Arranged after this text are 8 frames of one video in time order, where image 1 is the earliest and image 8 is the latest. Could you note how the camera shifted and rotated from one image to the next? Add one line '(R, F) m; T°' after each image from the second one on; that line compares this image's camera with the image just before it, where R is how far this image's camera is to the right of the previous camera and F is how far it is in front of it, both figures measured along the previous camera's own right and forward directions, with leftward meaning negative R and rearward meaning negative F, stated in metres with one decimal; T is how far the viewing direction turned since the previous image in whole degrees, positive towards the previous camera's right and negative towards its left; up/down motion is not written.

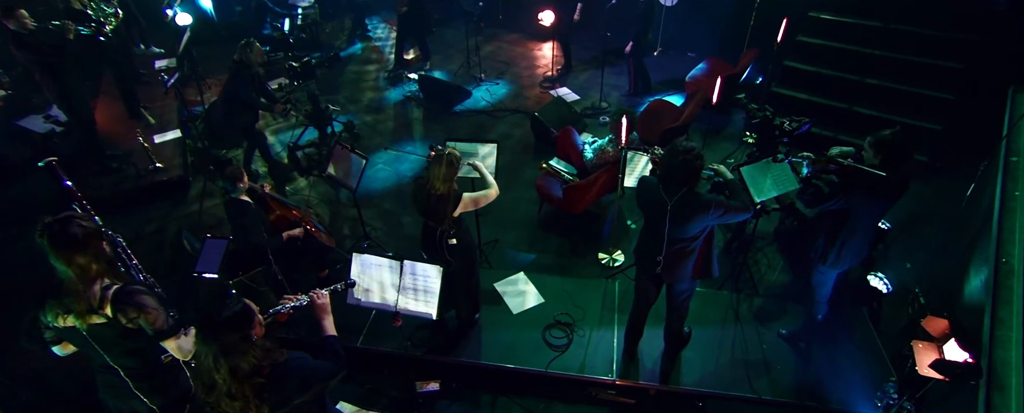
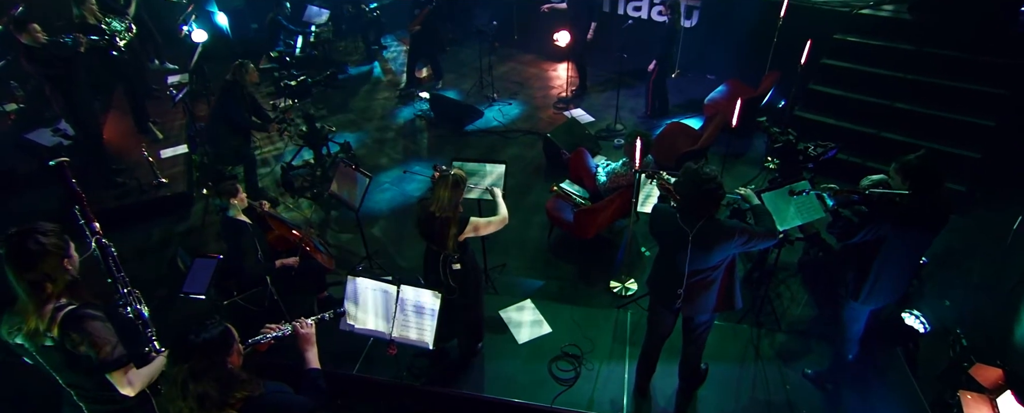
(+0.1, +0.3) m; -2°
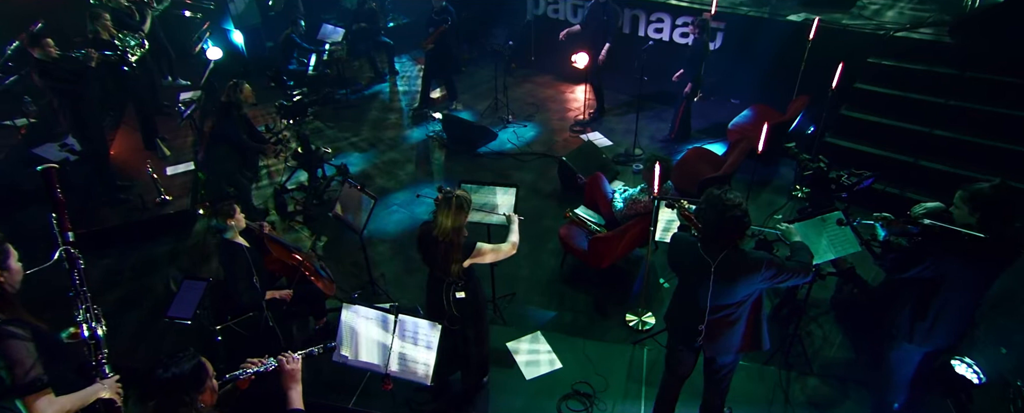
(+0.1, +0.3) m; -2°
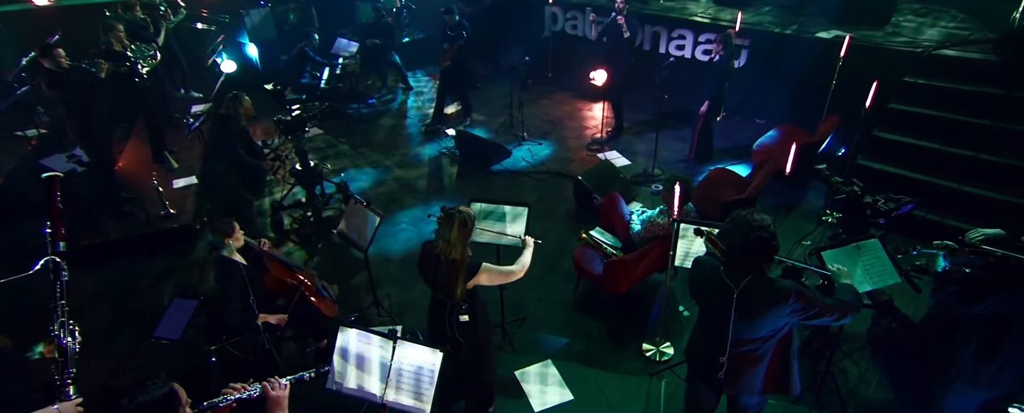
(+0.1, +0.3) m; -2°
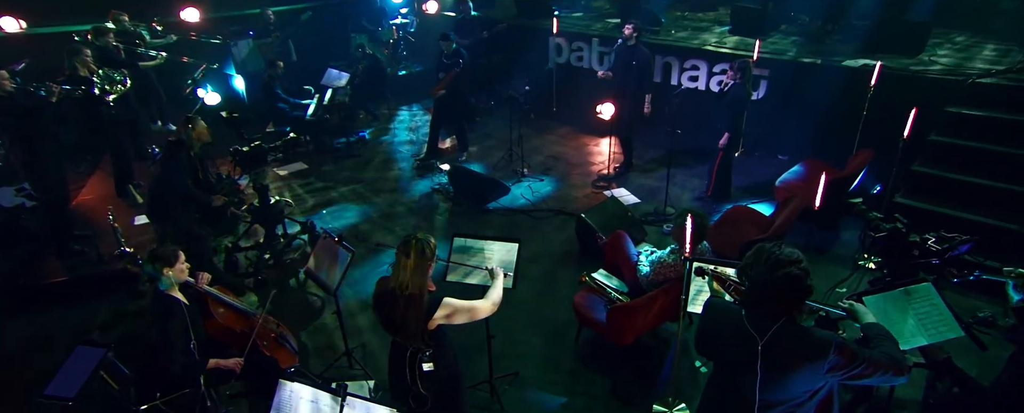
(+0.3, +0.7) m; -2°
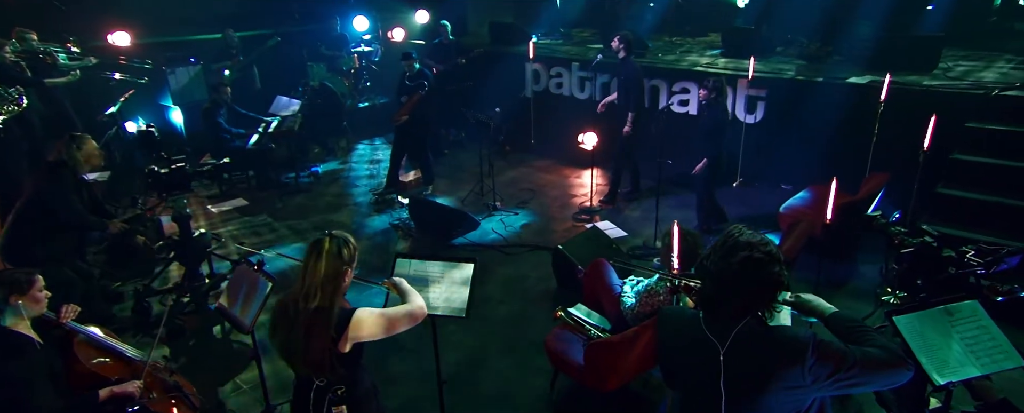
(+0.4, +0.9) m; 0°
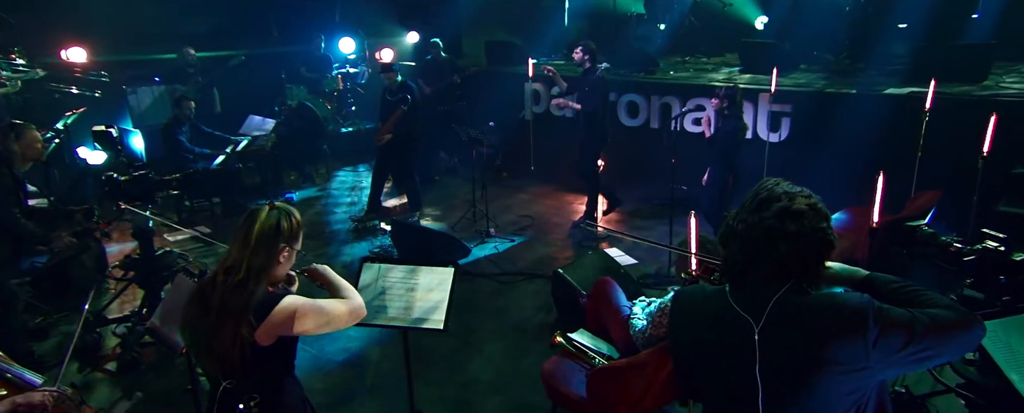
(+0.2, +0.8) m; -1°
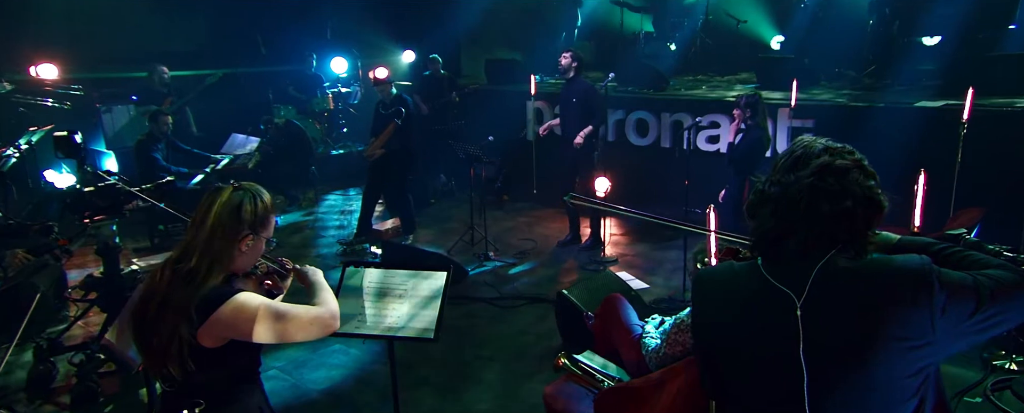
(0.0, +0.5) m; 0°
